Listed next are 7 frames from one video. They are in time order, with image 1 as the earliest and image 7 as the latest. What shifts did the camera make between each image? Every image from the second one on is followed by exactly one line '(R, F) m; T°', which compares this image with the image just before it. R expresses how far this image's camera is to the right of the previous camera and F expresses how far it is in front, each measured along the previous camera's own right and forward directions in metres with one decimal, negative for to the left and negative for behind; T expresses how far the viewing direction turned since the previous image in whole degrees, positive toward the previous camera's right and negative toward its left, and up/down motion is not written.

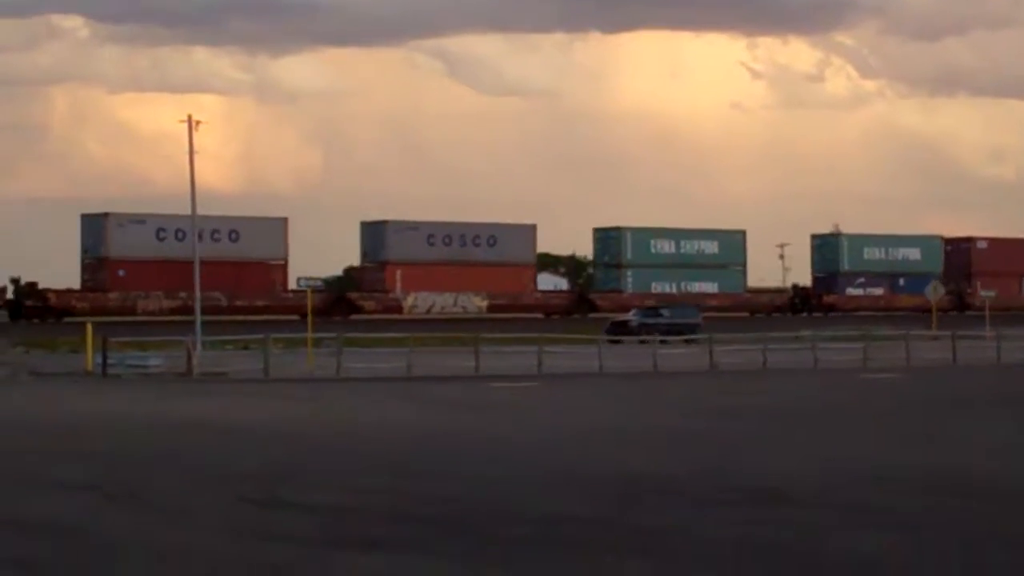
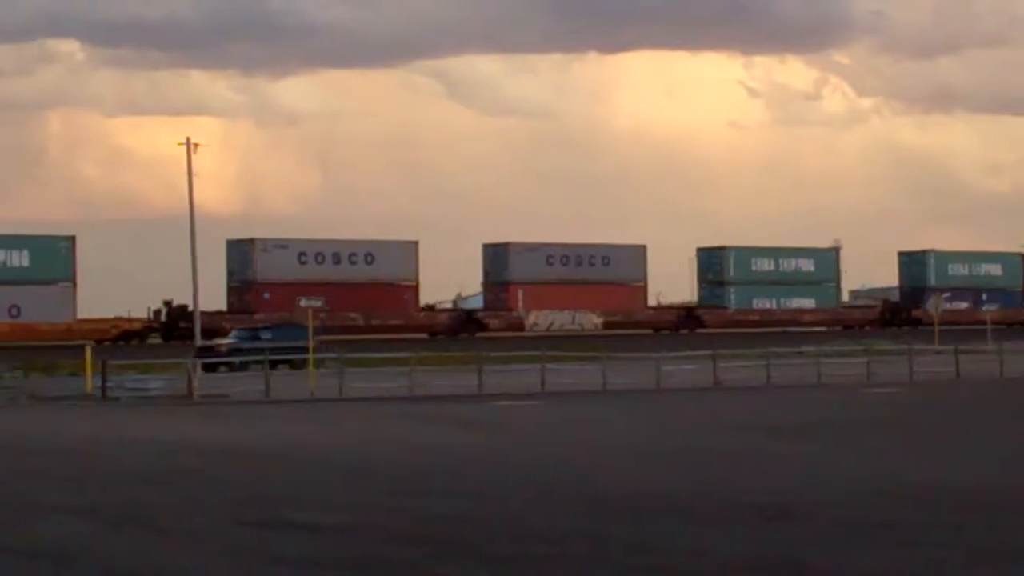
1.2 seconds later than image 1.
(0.0, +0.2) m; 0°
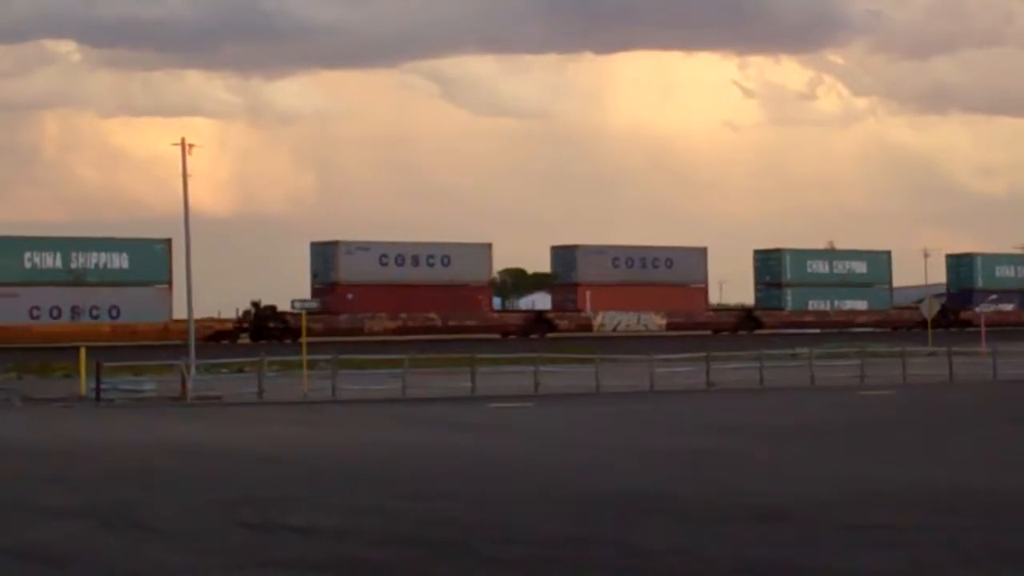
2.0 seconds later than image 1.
(0.0, -0.1) m; 0°
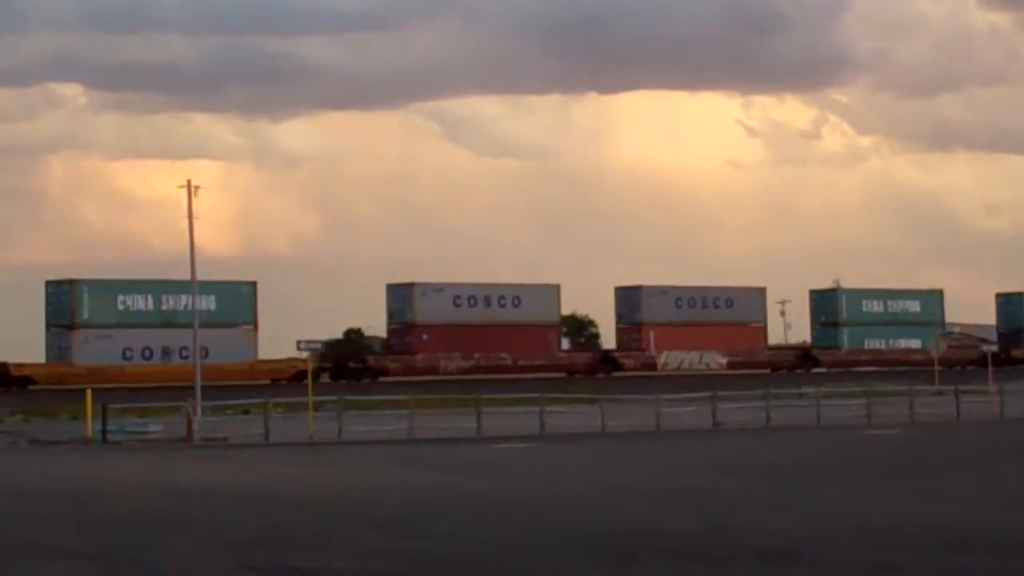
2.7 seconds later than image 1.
(0.0, -0.1) m; 0°
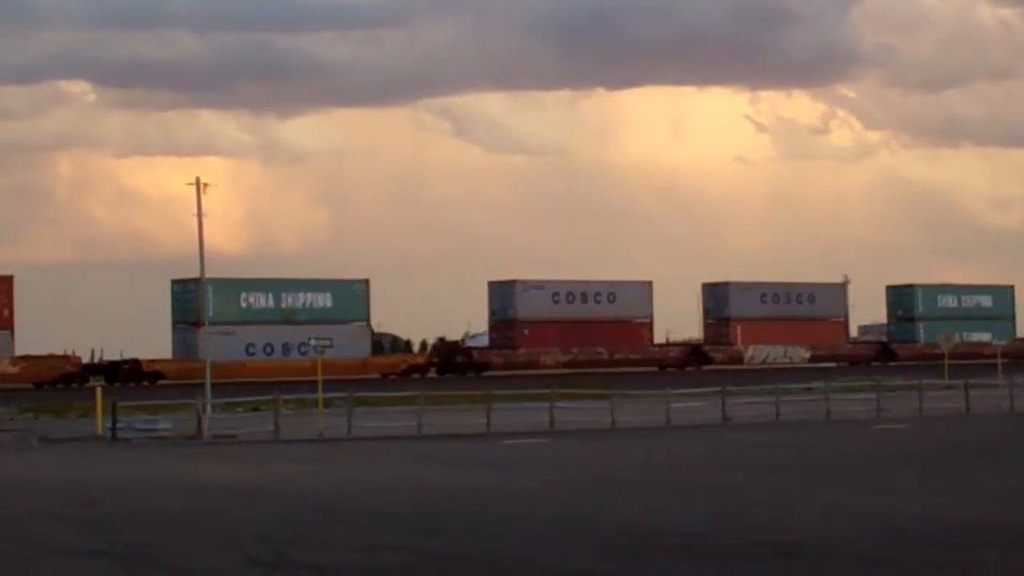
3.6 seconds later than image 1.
(0.0, 0.0) m; 0°
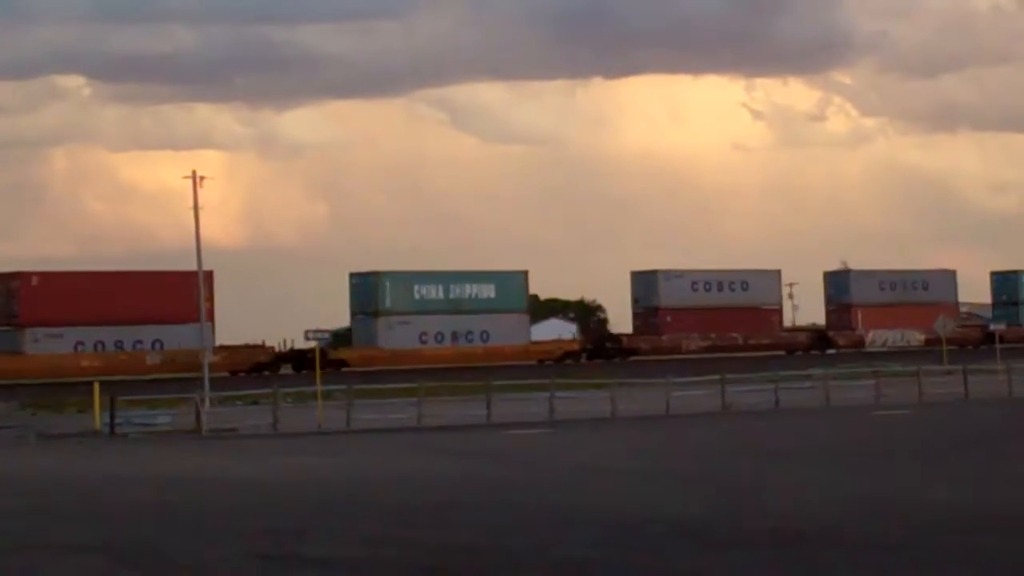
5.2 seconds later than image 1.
(0.0, +0.1) m; 0°
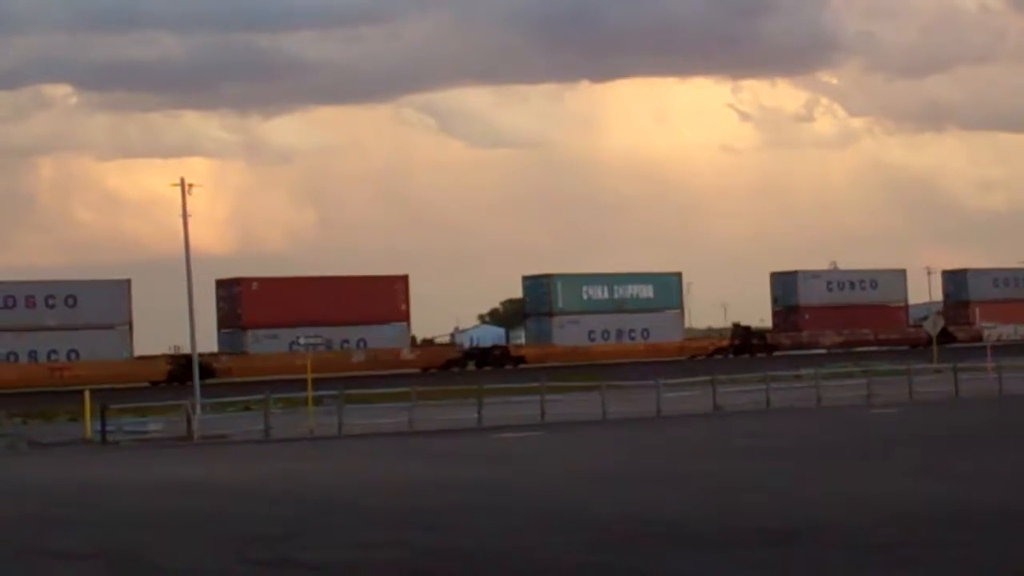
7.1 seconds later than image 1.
(0.0, 0.0) m; 0°
